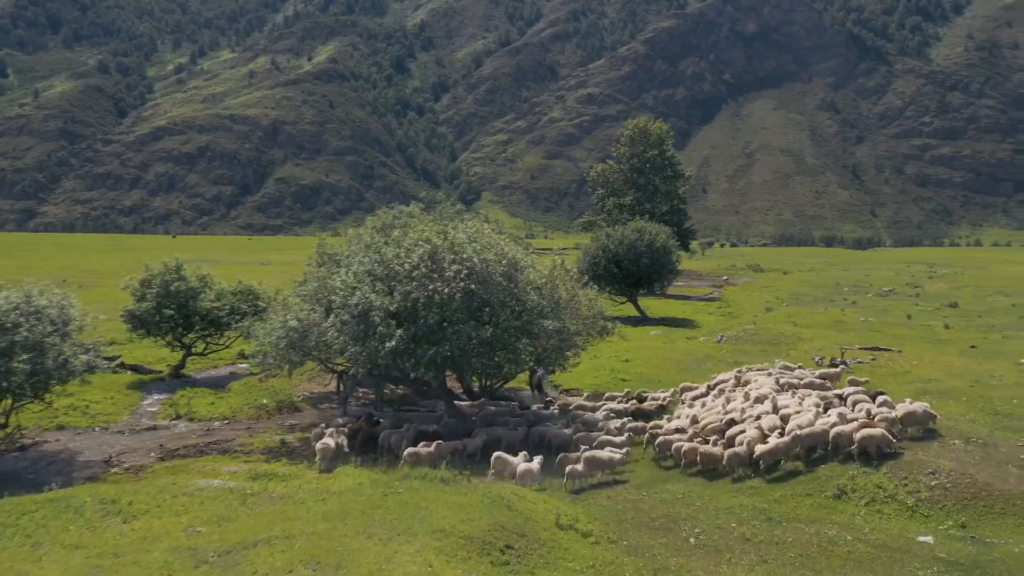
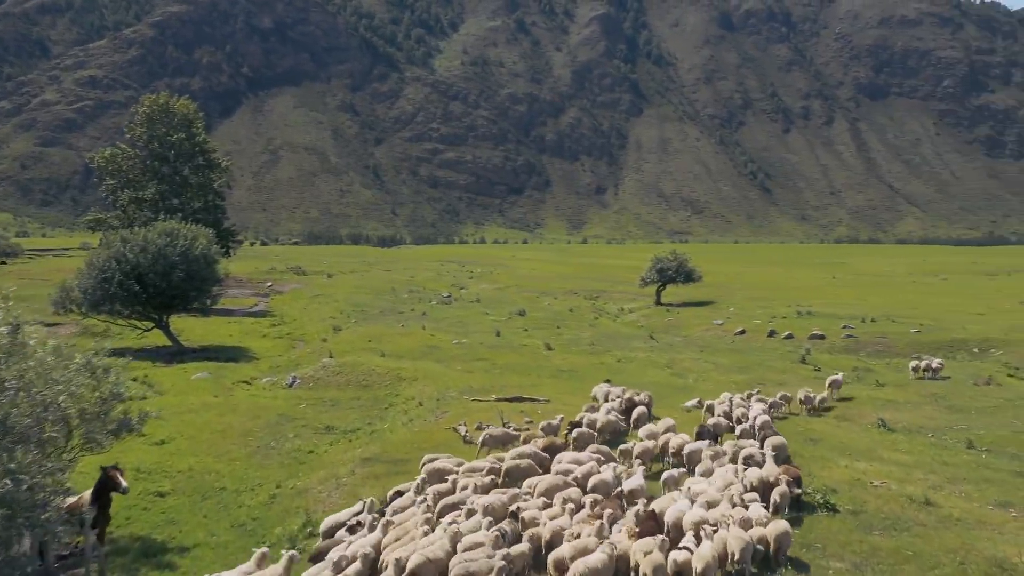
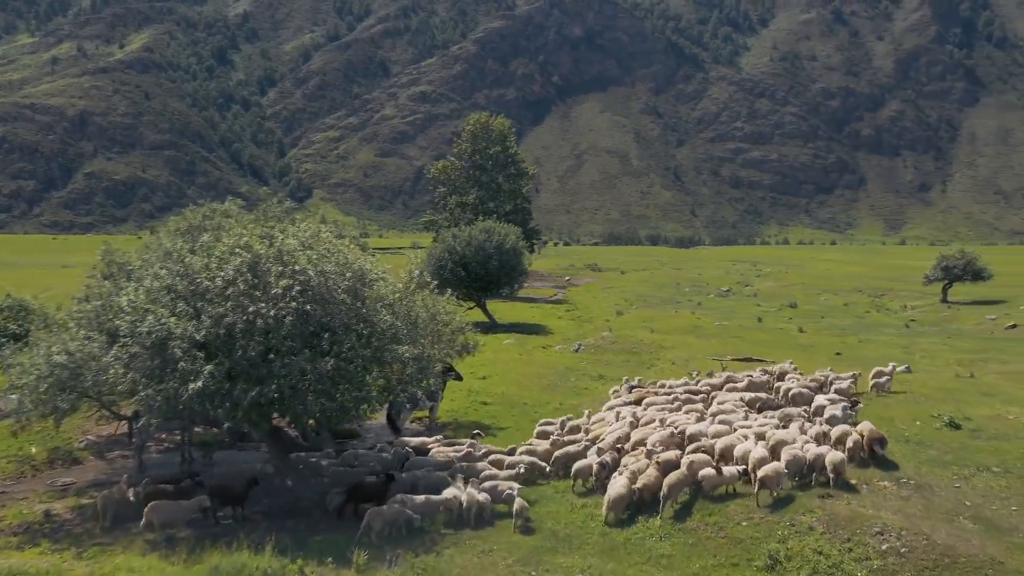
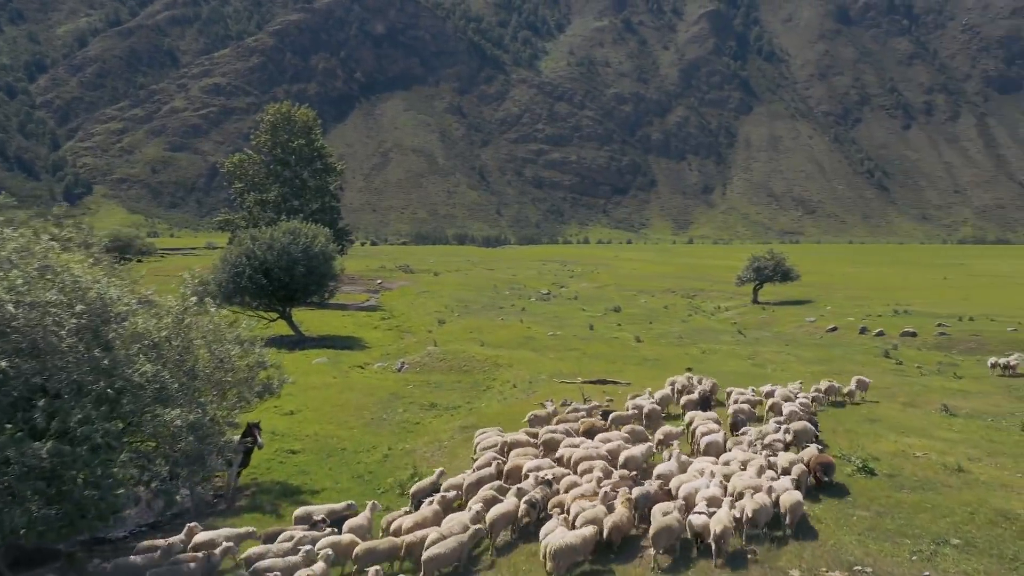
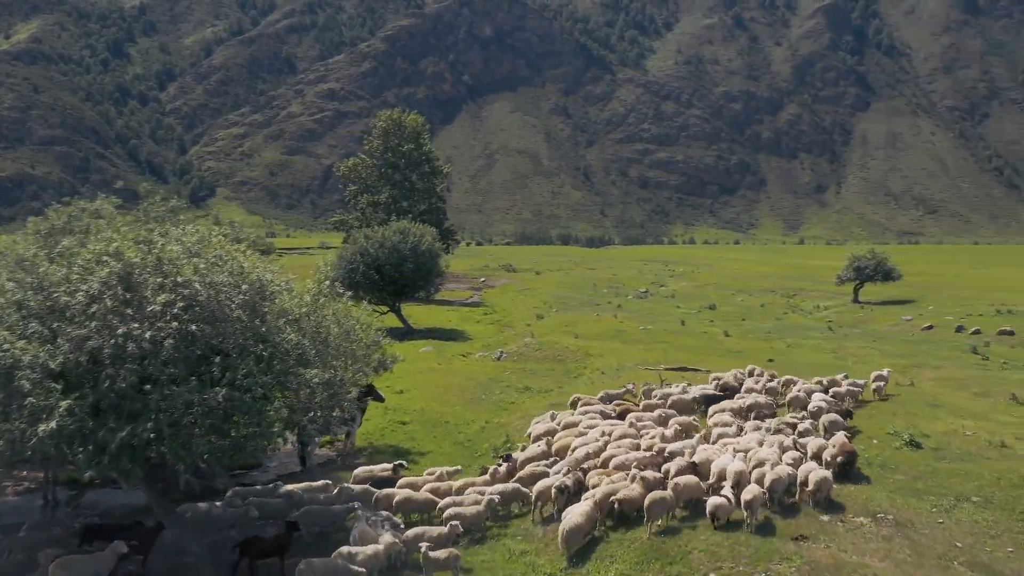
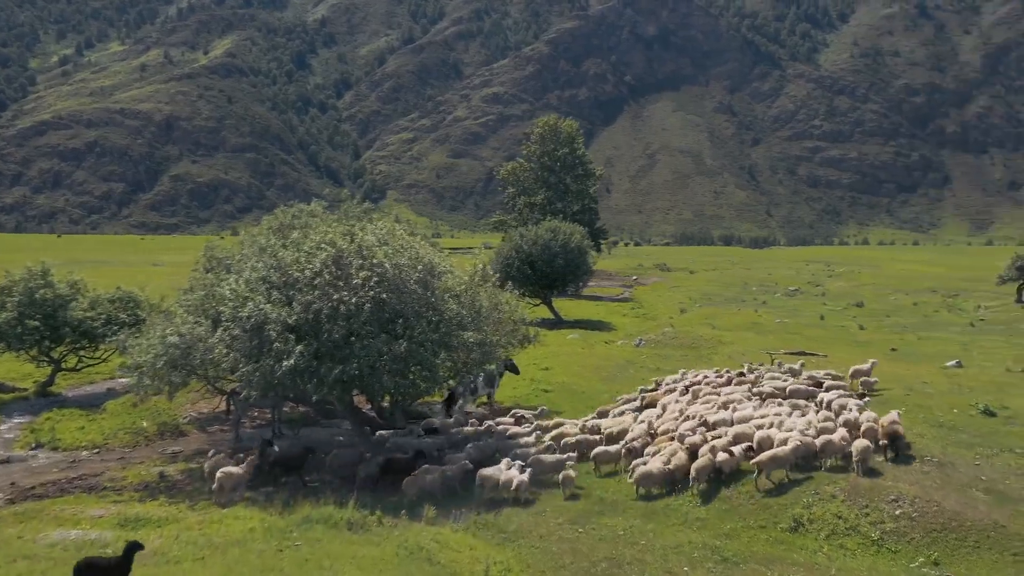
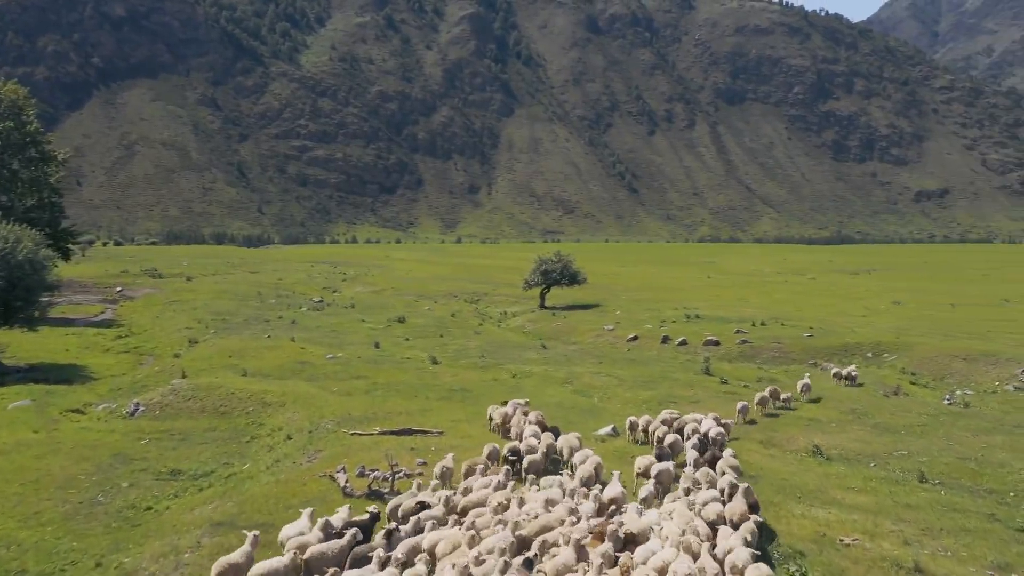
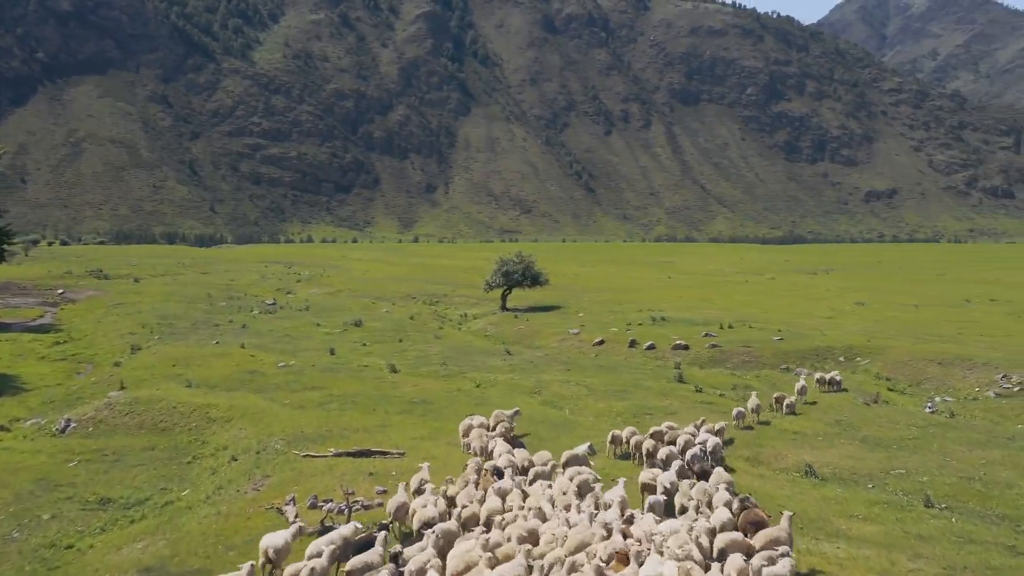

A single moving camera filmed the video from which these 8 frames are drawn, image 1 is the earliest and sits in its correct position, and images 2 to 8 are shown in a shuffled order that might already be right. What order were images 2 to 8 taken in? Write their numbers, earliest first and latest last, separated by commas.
6, 3, 5, 4, 2, 7, 8
